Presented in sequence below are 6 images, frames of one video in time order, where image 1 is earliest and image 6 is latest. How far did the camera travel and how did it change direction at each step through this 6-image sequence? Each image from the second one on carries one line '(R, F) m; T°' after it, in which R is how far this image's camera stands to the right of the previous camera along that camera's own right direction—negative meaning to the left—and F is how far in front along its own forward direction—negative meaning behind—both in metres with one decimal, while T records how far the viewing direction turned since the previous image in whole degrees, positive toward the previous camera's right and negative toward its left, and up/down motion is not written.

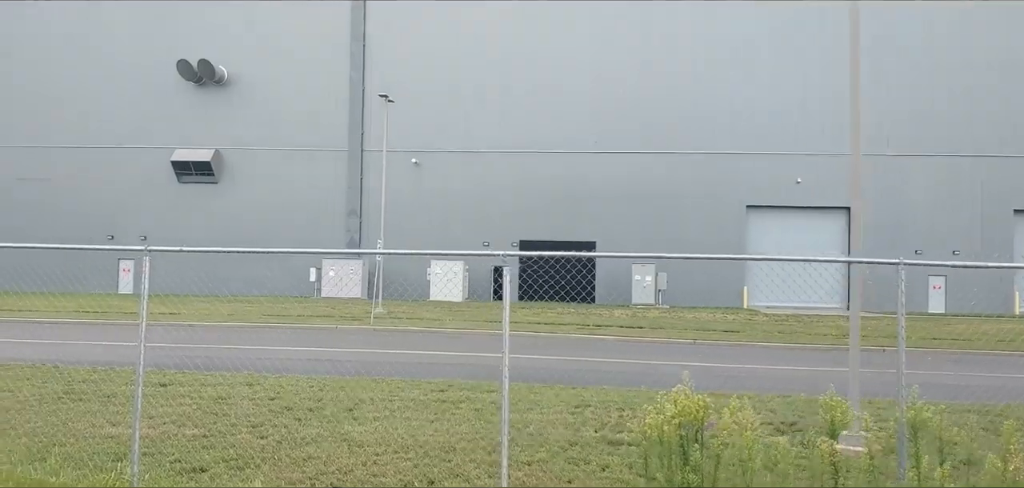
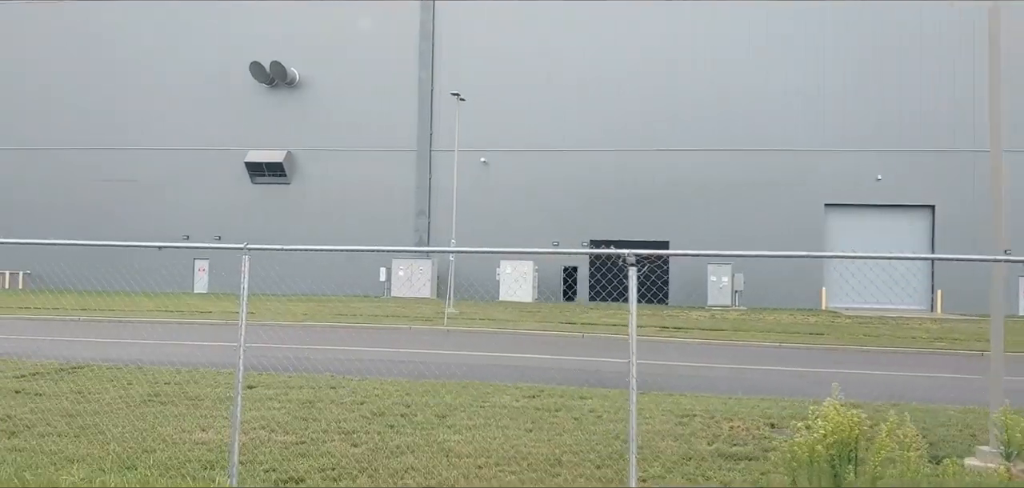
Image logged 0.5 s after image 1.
(-0.3, +0.4) m; -4°
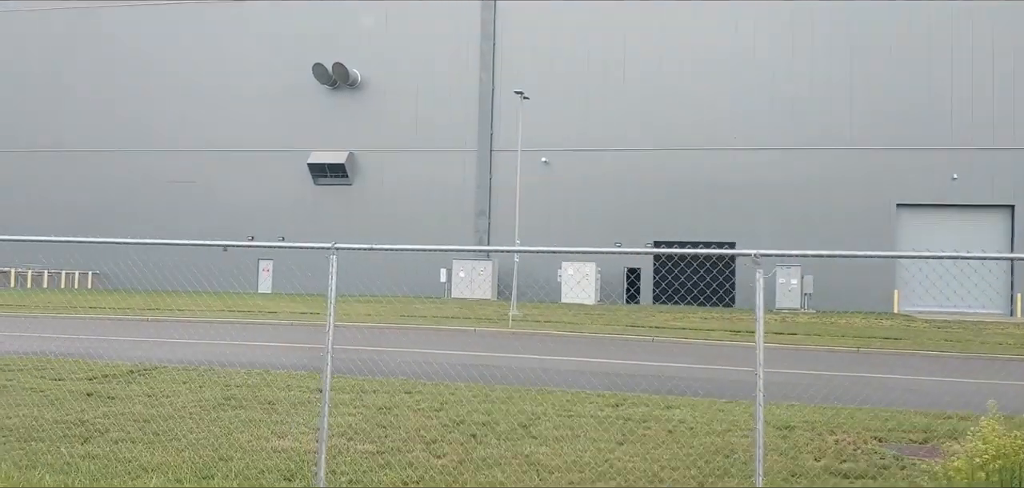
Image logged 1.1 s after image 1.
(-0.2, +0.4) m; -3°
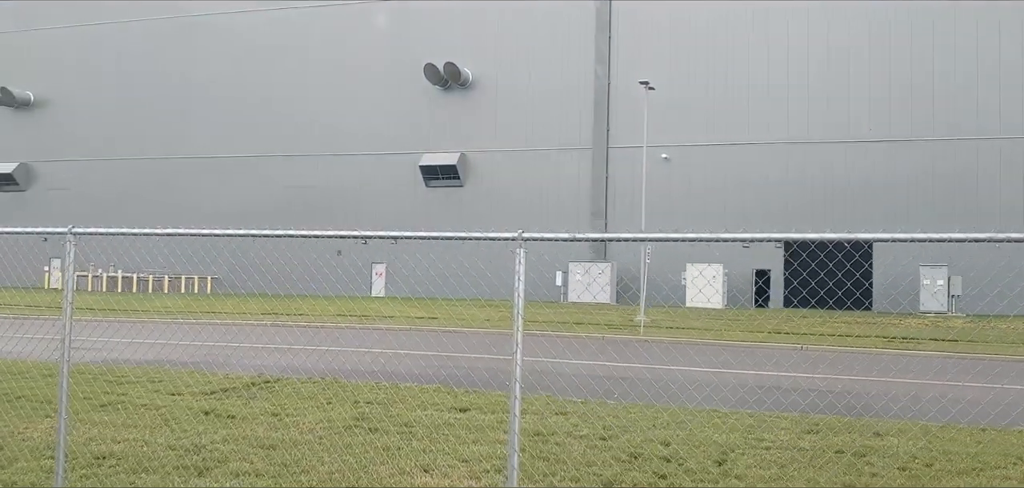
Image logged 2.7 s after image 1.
(-0.5, +1.1) m; -6°
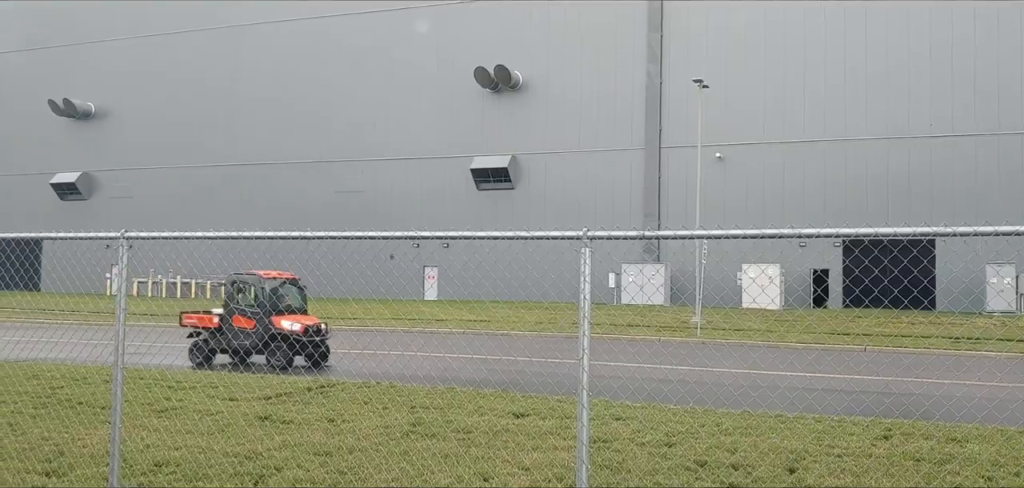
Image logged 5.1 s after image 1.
(0.0, +0.1) m; -3°
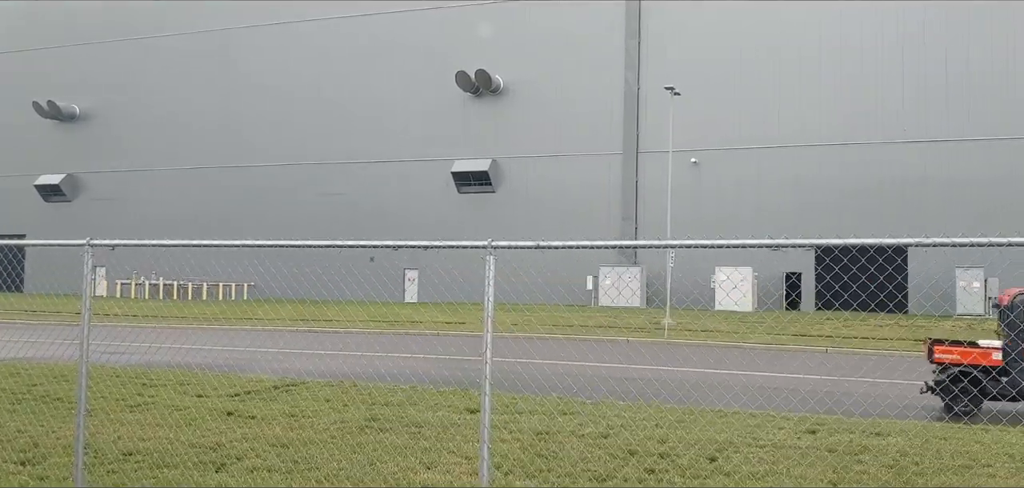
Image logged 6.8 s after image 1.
(+0.3, -0.4) m; +1°
